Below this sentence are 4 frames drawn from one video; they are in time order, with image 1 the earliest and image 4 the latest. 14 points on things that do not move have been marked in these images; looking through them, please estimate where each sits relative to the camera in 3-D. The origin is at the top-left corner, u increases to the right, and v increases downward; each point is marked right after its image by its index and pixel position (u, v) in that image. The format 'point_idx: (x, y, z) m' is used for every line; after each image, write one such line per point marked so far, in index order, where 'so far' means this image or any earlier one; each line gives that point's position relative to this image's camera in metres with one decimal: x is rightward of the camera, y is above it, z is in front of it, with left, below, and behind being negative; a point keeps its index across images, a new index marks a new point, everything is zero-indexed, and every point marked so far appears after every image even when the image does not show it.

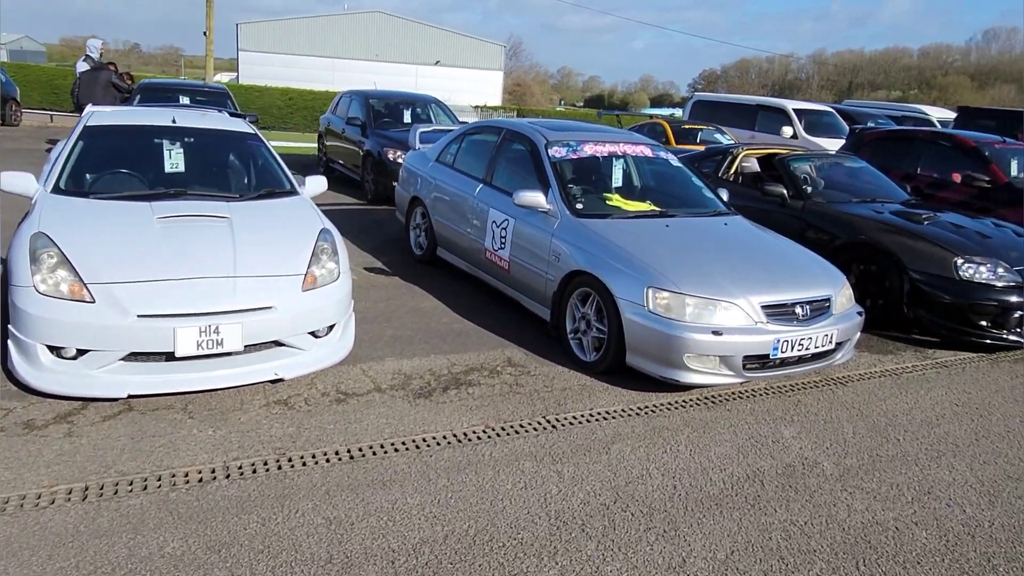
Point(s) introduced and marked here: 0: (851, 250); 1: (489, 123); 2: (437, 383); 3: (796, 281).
0: (+2.8, +0.3, +6.2) m
1: (-0.2, +1.4, +6.4) m
2: (-0.4, -0.6, +4.3) m
3: (+1.7, 0.0, +4.4) m
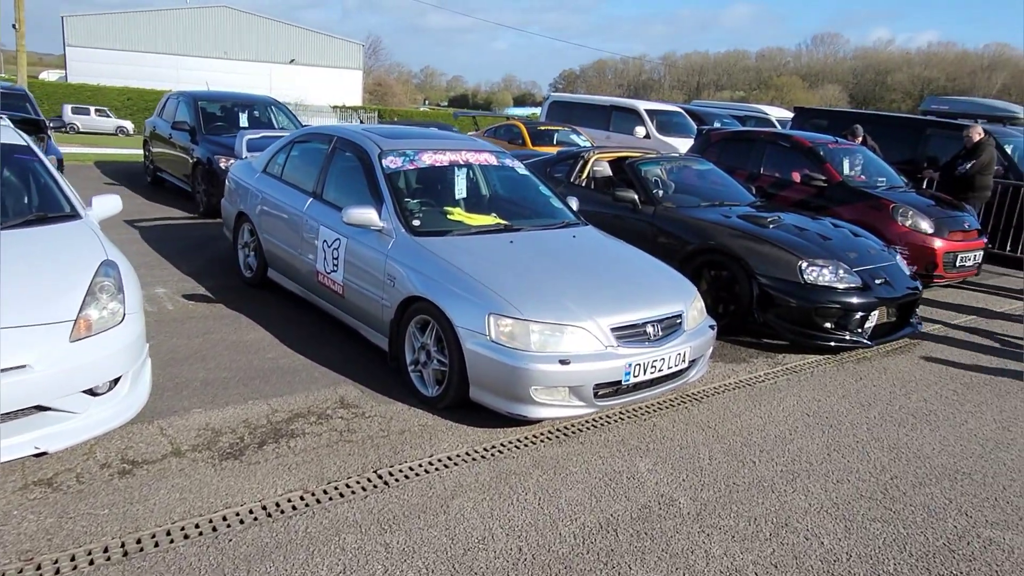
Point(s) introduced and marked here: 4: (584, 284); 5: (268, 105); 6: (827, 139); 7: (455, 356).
0: (+1.5, +0.3, +6.1) m
1: (-1.5, +1.3, +5.8) m
2: (-1.3, -0.8, +3.7) m
3: (+0.8, -0.1, +4.2) m
4: (+0.4, 0.0, +4.2) m
5: (-3.7, +2.8, +11.1) m
6: (+3.9, +1.9, +9.1) m
7: (-0.3, -0.4, +3.9) m
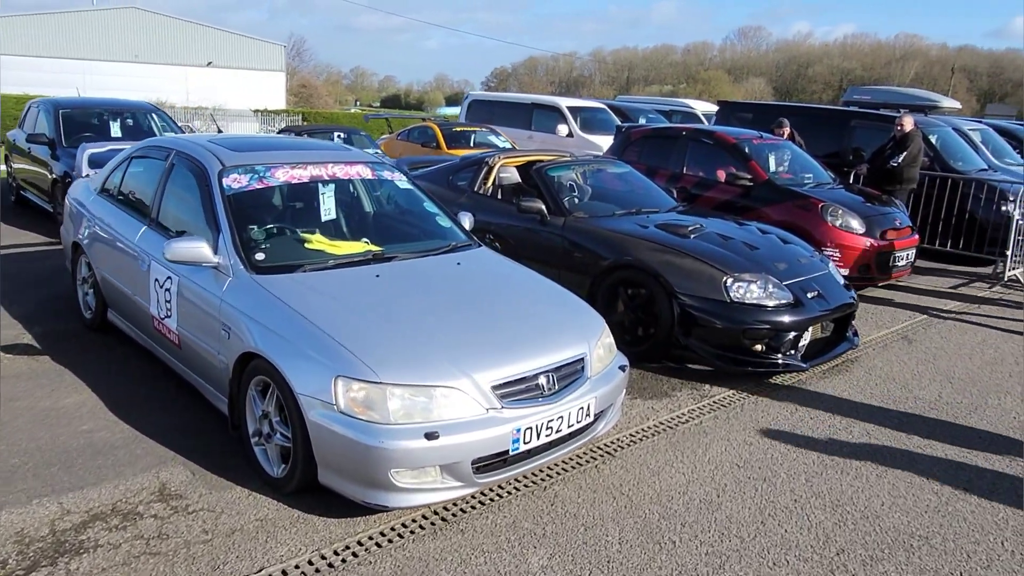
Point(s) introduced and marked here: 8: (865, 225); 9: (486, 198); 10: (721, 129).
0: (+0.7, +0.1, +5.4) m
1: (-2.3, +1.0, +4.8) m
2: (-1.9, -1.0, +2.8) m
3: (+0.1, -0.2, +3.4) m
4: (-0.2, -0.2, +3.4) m
5: (-5.0, +2.4, +10.0) m
6: (+2.8, +1.8, +8.6) m
7: (-0.9, -0.6, +3.1) m
8: (+3.5, +0.6, +7.4) m
9: (-0.2, +0.8, +6.6) m
10: (+2.5, +1.9, +8.7) m
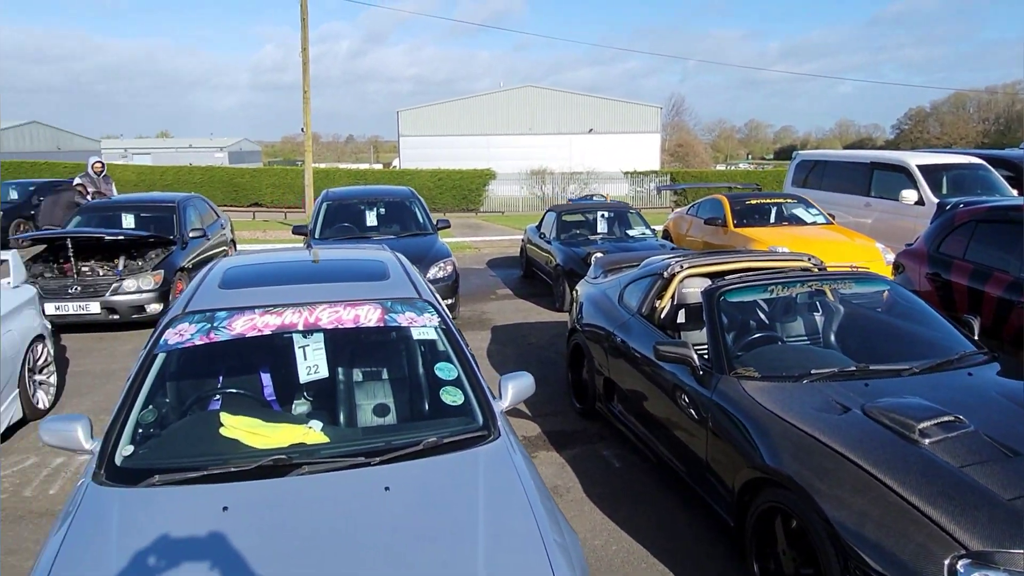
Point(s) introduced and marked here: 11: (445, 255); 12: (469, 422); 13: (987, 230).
0: (+1.1, -0.9, +3.3) m
1: (-1.7, +0.1, +4.3) m
2: (-2.5, -1.7, +2.2) m
3: (-0.4, -1.0, +1.8) m
4: (-0.7, -1.0, +1.9) m
5: (-1.4, +1.2, +10.1) m
6: (+4.6, +0.5, +5.1) m
7: (-1.5, -1.3, +2.0) m
8: (+4.6, -0.6, +3.6) m
9: (+0.9, -0.2, +4.8) m
10: (+4.4, +0.6, +5.3) m
11: (-0.8, +0.4, +8.7) m
12: (-0.2, -0.6, +3.1) m
13: (+3.9, +0.5, +6.1) m
